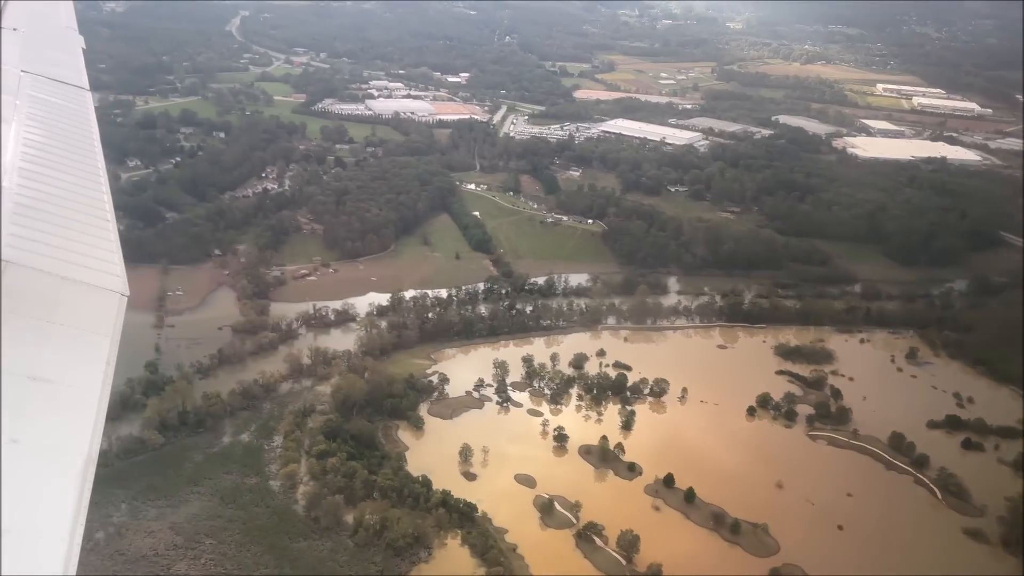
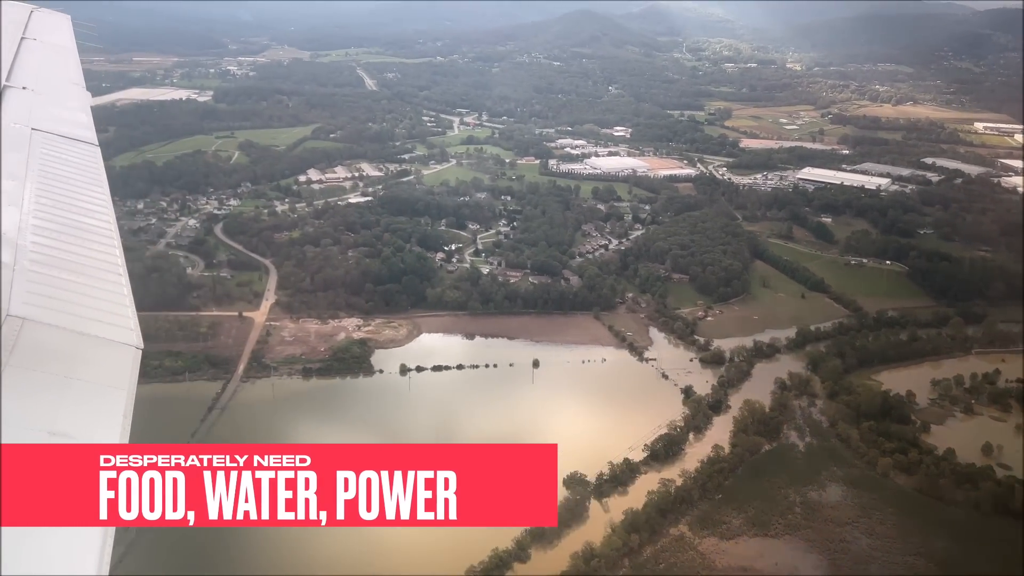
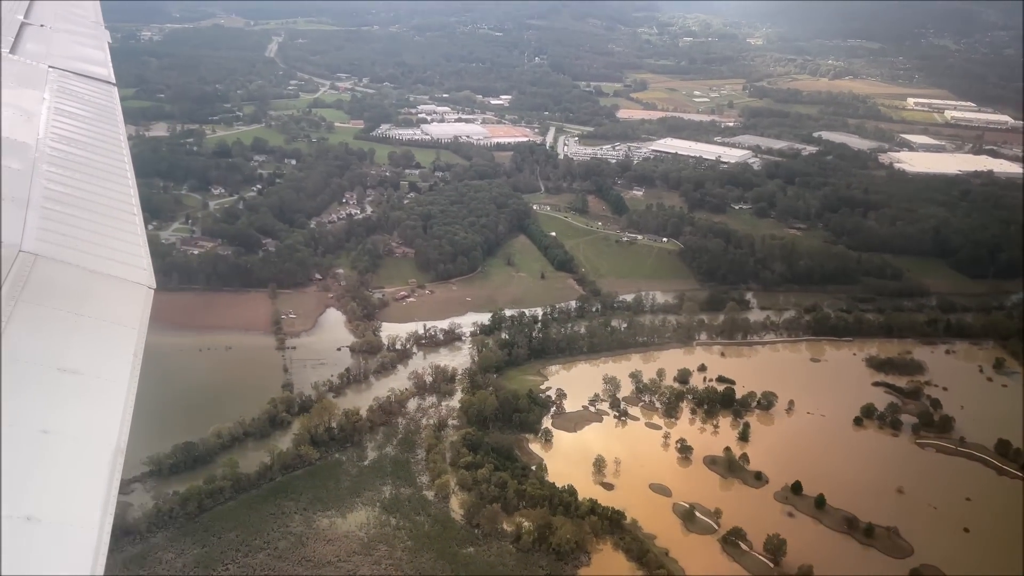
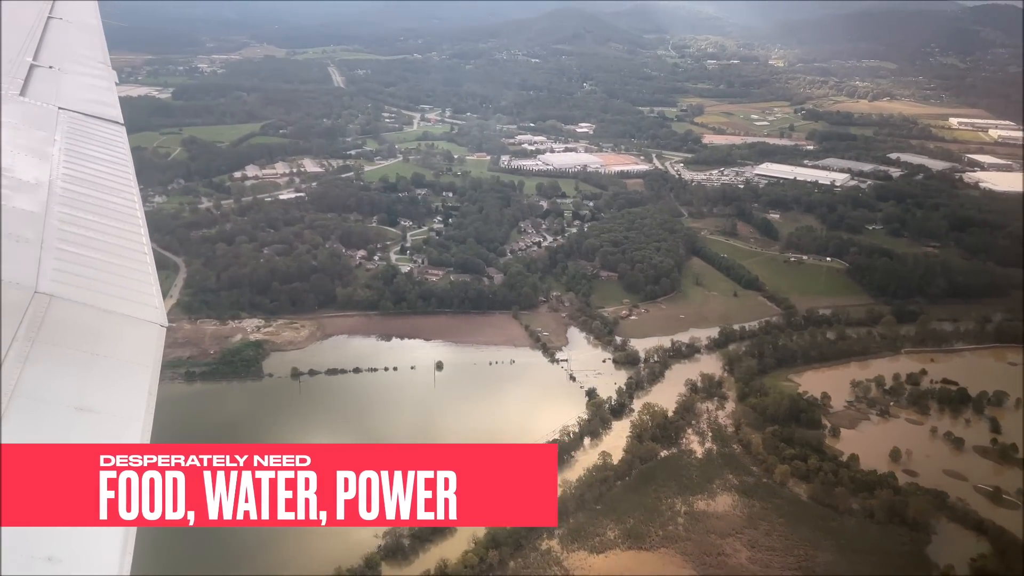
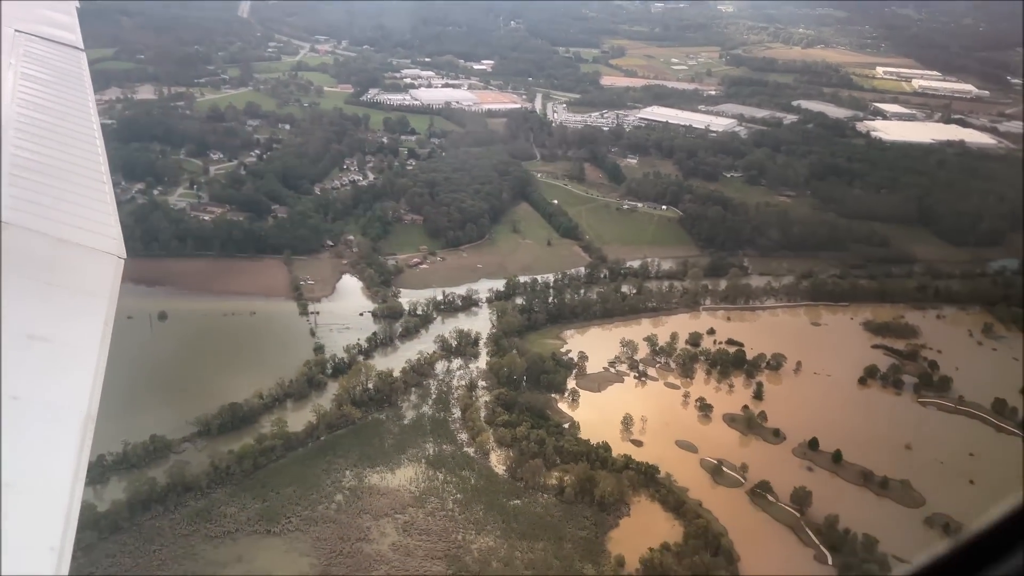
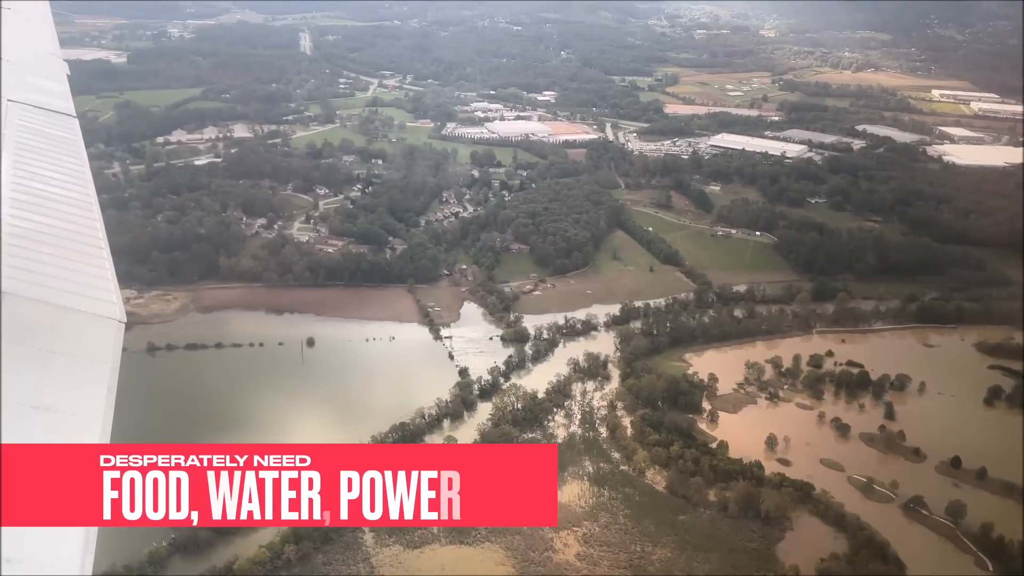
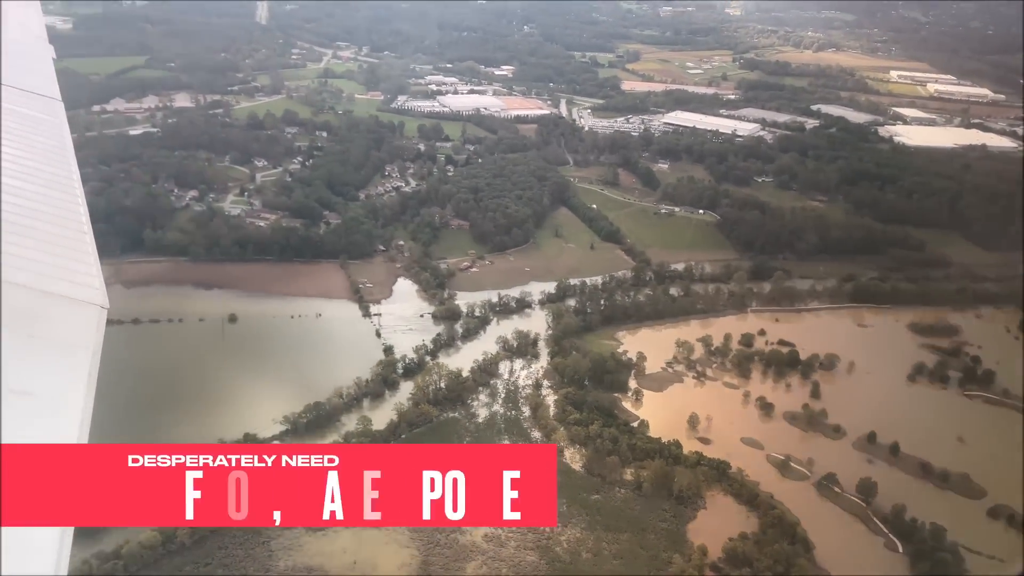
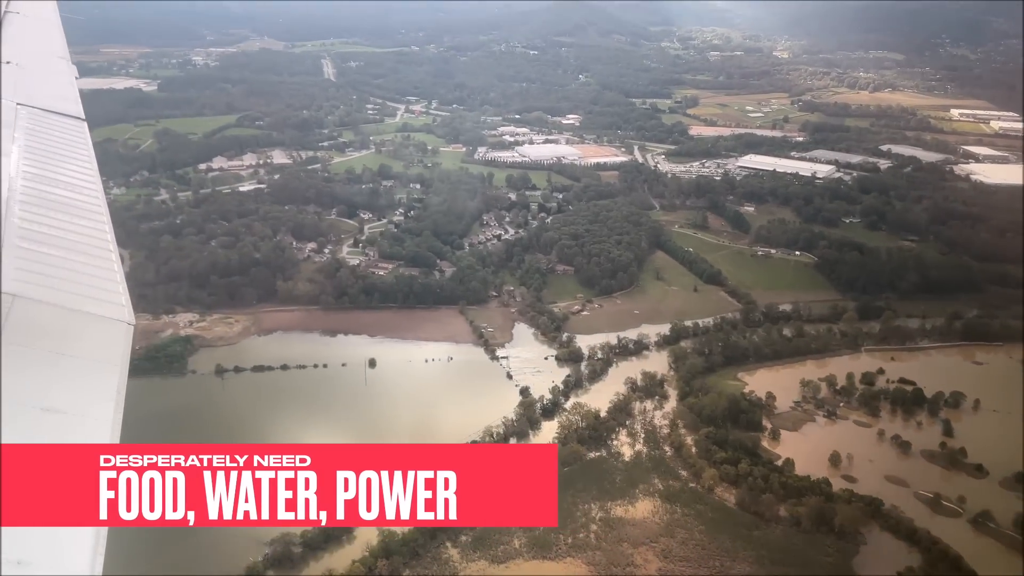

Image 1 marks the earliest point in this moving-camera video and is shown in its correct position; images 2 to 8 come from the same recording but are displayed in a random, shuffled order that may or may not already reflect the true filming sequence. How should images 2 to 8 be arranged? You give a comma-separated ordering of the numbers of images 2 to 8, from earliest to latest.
3, 5, 7, 6, 8, 4, 2
